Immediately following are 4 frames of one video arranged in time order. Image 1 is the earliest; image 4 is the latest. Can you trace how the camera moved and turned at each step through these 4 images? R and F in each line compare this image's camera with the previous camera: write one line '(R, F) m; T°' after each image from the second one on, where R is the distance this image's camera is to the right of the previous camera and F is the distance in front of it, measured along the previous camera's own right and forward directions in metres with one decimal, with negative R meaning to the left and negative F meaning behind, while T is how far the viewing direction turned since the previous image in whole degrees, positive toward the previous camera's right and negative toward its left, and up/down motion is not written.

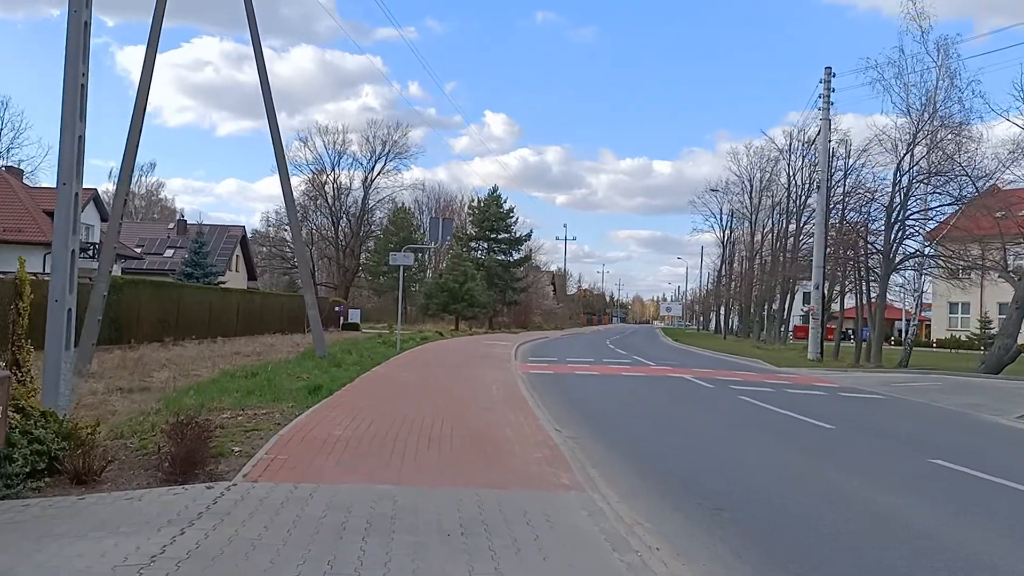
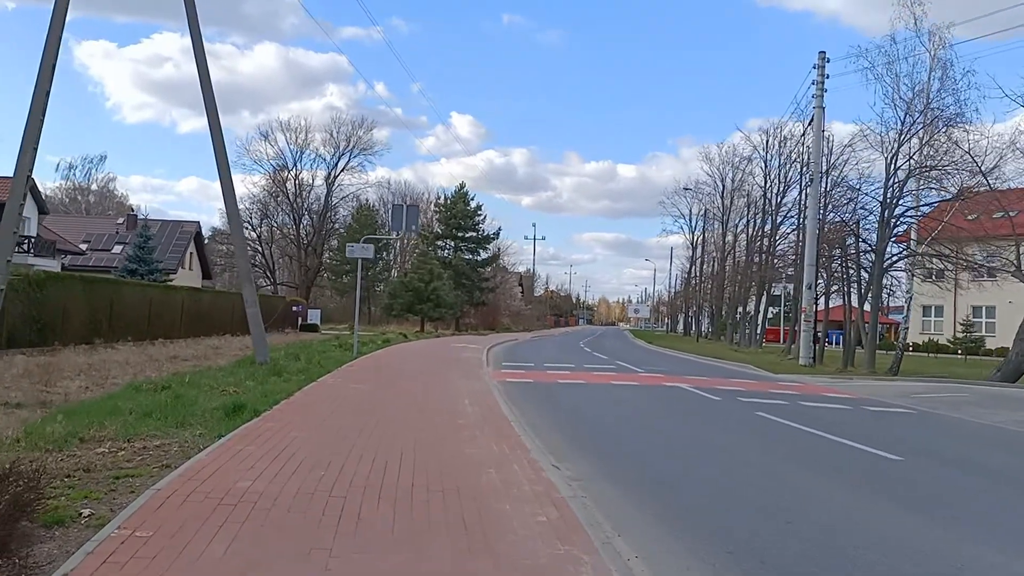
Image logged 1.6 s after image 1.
(-0.2, +2.8) m; +2°
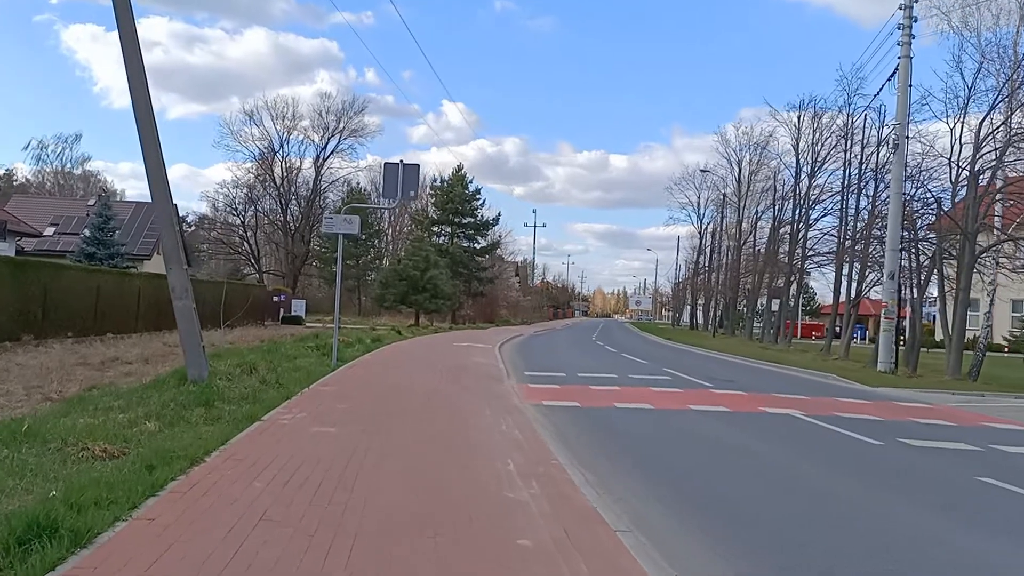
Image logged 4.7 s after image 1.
(-0.8, +5.3) m; +1°
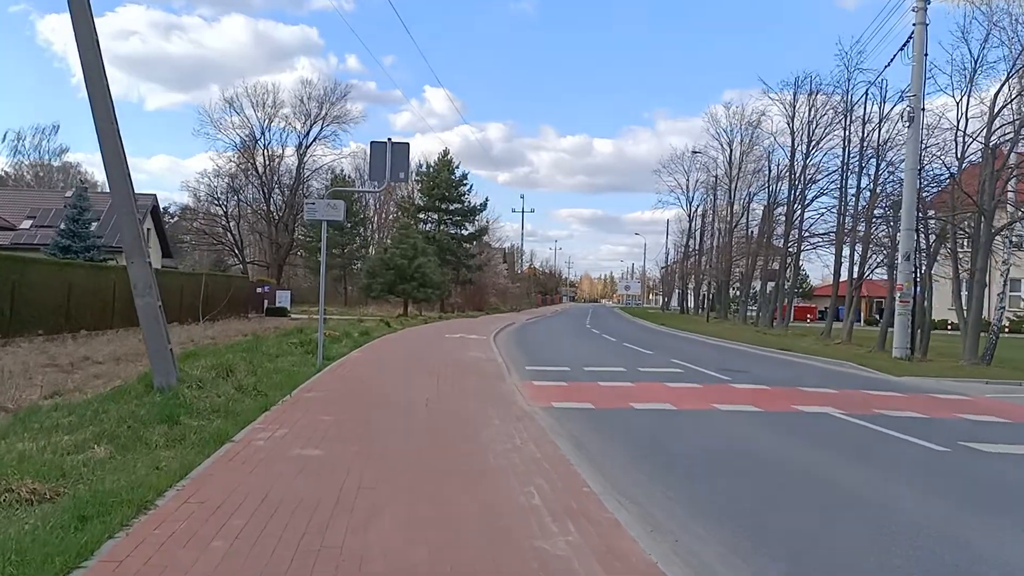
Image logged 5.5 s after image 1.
(-0.3, +1.3) m; +1°
